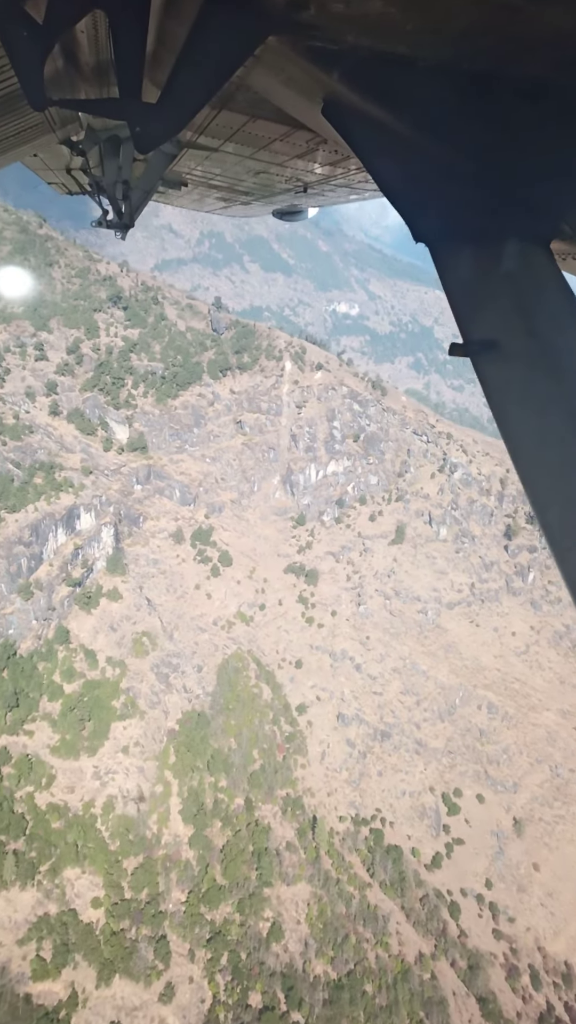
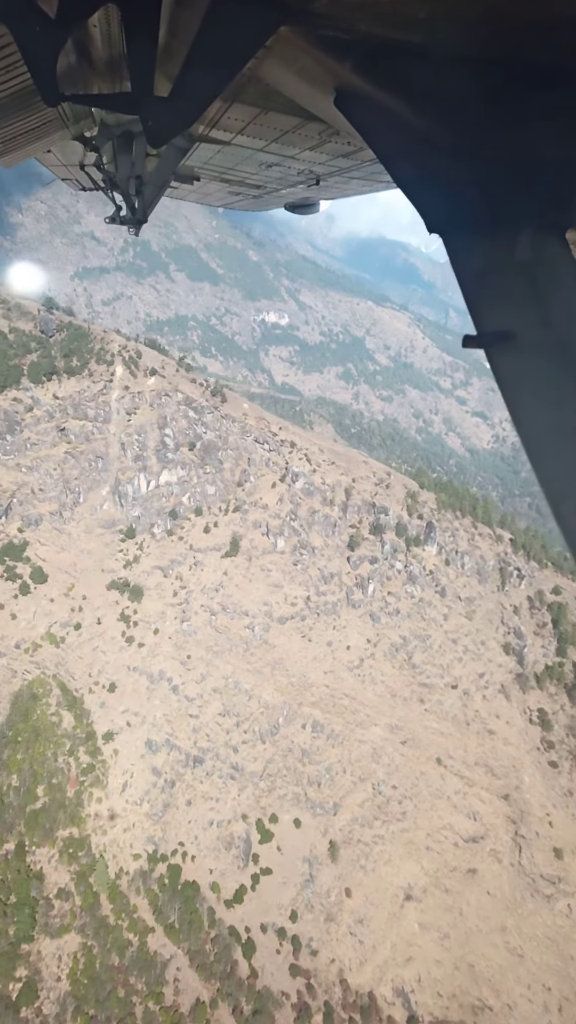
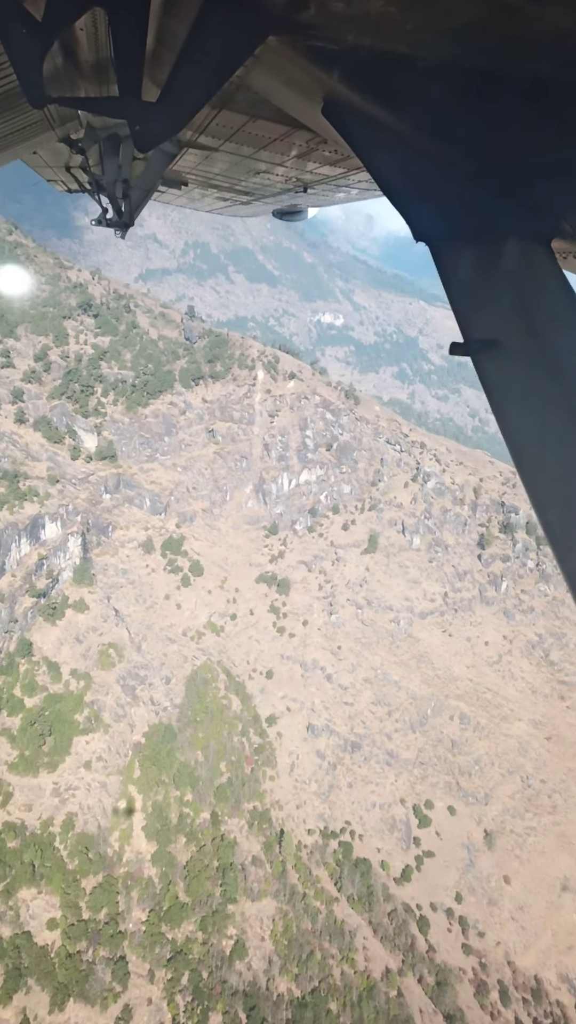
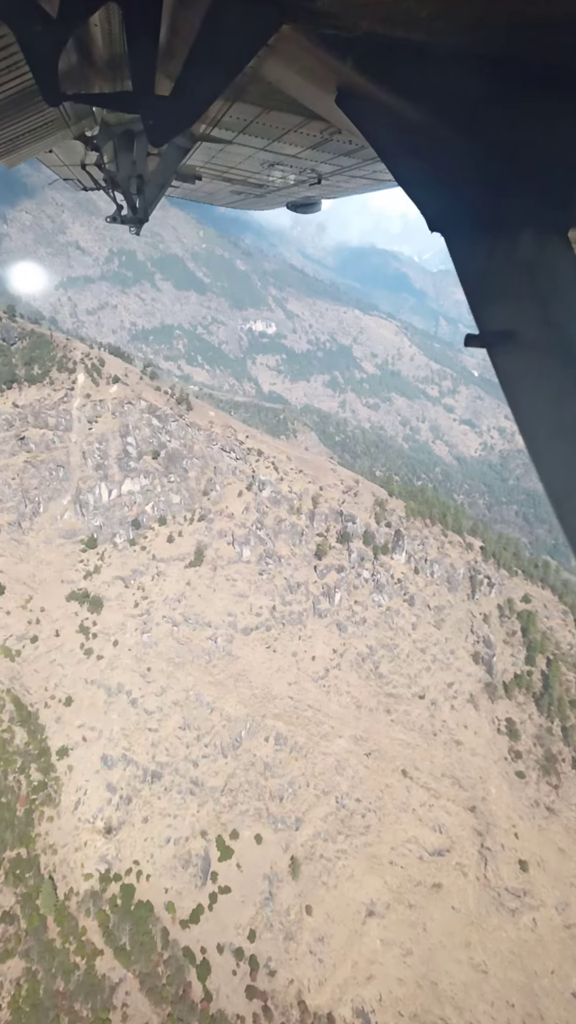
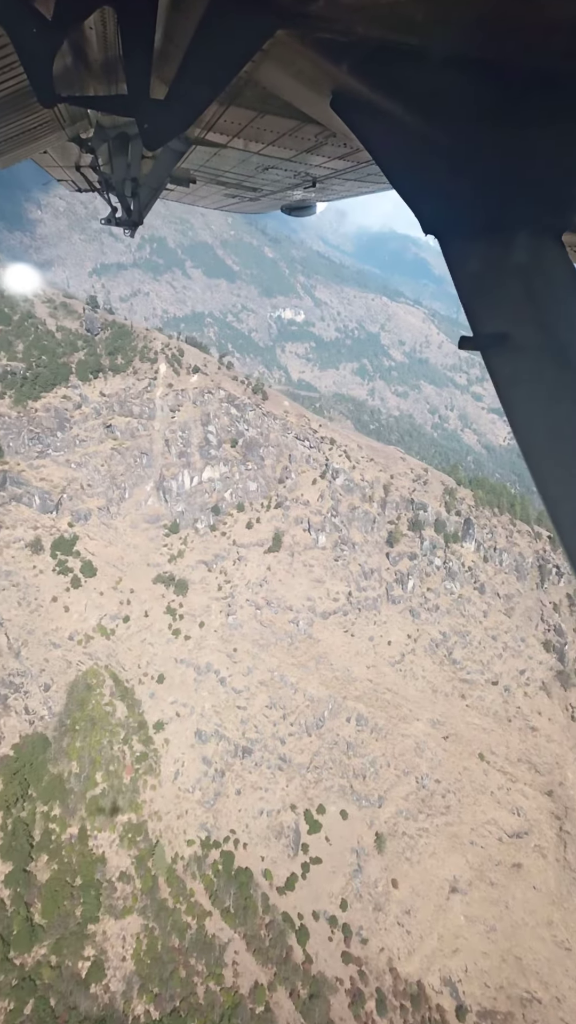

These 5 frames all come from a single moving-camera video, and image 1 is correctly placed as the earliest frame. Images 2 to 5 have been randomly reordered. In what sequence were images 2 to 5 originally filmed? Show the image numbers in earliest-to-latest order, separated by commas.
3, 5, 2, 4
